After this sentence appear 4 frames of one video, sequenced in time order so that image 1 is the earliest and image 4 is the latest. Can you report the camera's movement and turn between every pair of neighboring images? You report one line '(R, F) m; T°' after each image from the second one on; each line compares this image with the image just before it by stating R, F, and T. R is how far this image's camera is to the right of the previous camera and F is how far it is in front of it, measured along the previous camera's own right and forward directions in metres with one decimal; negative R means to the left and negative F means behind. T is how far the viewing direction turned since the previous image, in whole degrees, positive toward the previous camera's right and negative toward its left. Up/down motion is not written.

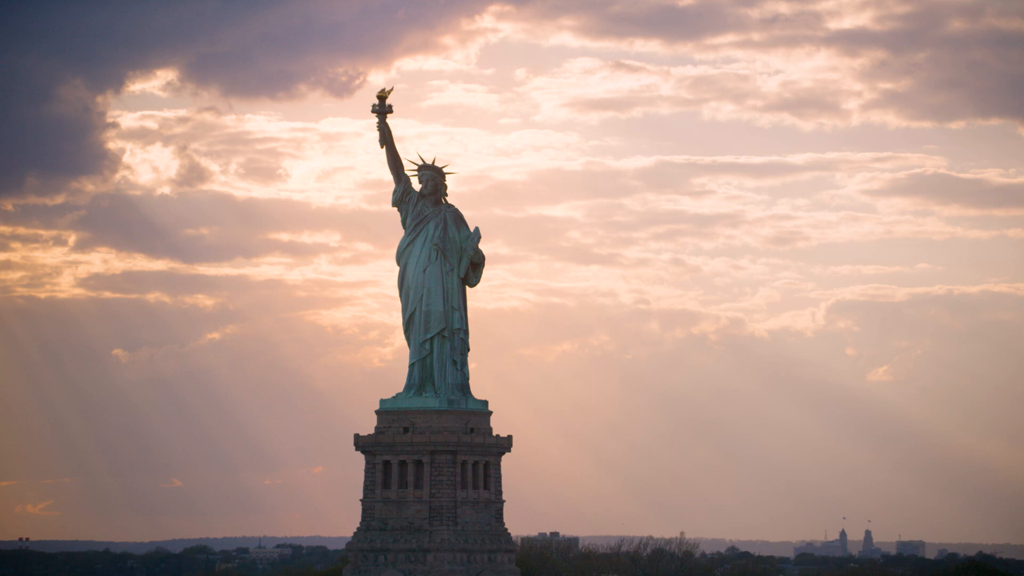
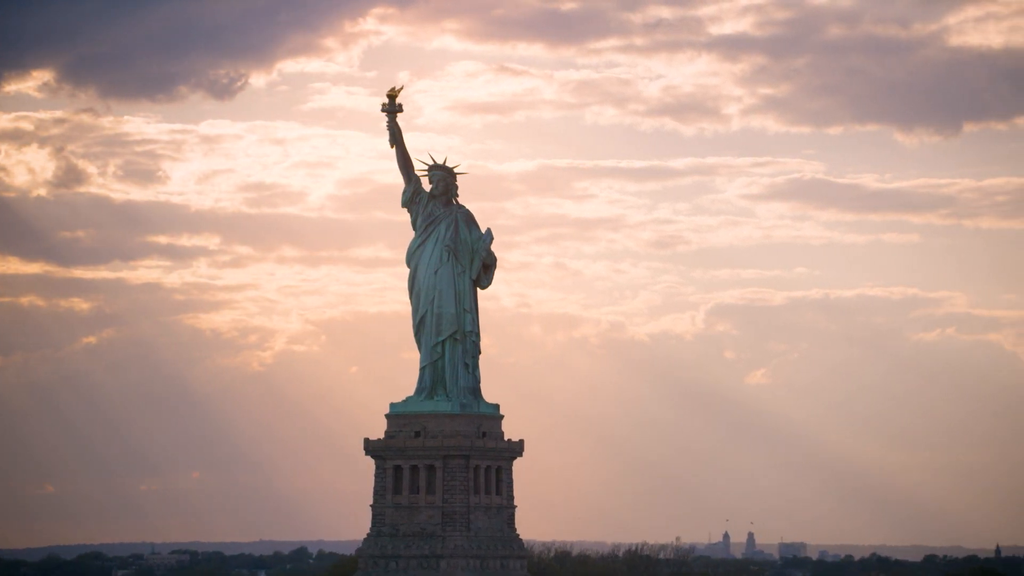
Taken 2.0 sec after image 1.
(-4.5, +0.8) m; +4°
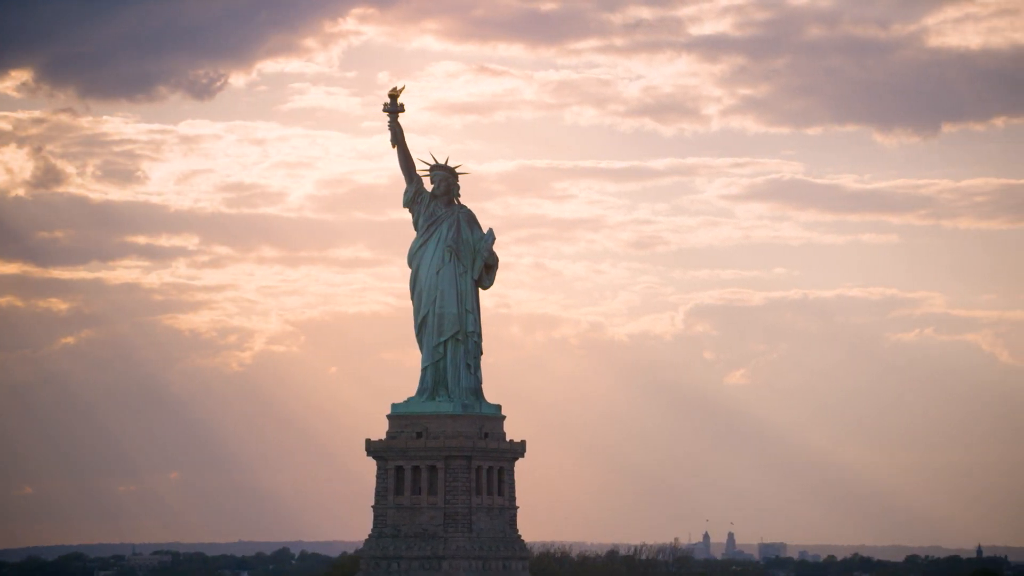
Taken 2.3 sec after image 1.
(-0.8, +0.1) m; +1°
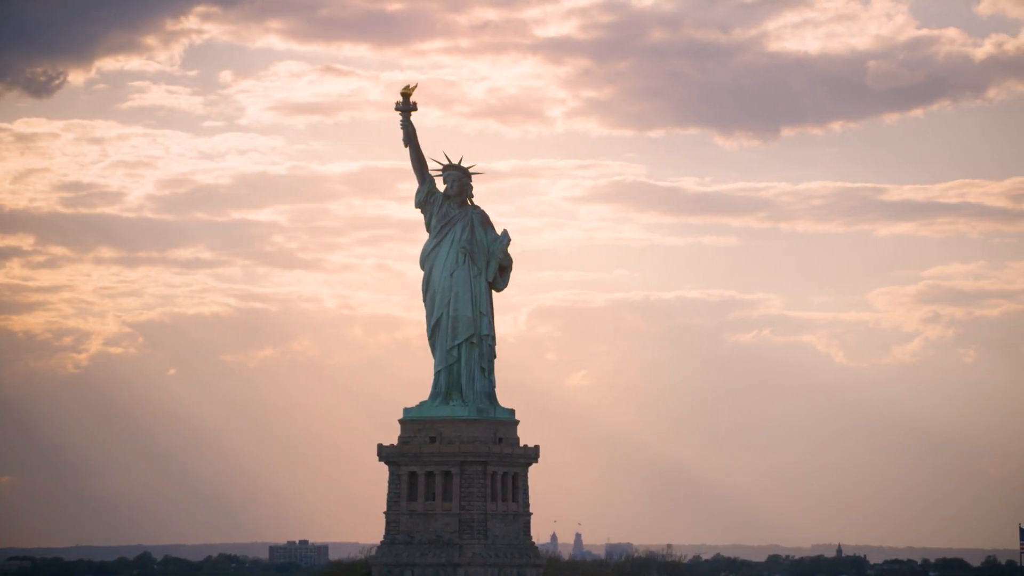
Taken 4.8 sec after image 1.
(-5.8, +1.4) m; +5°
